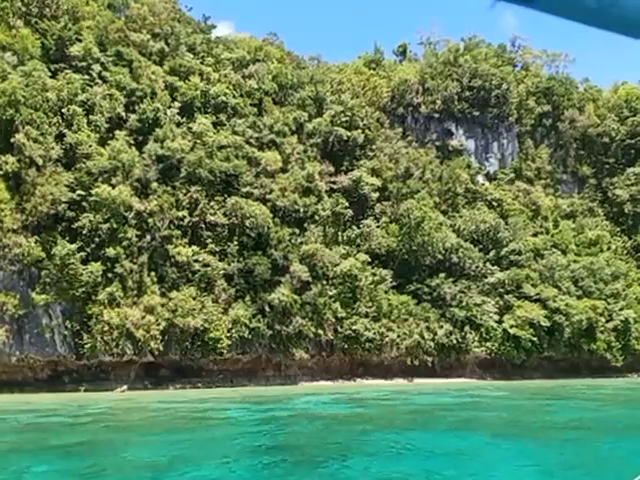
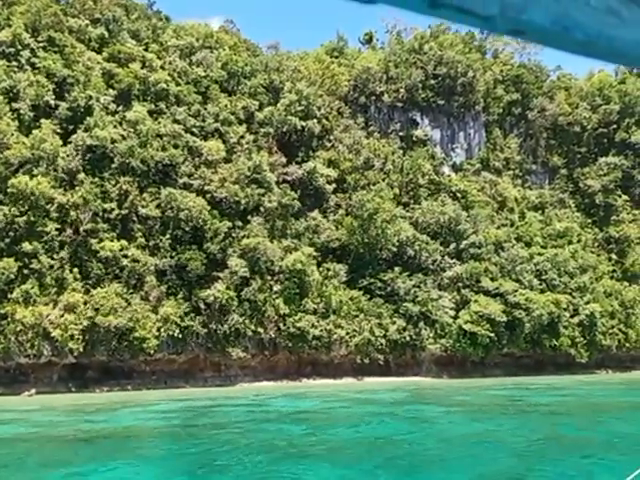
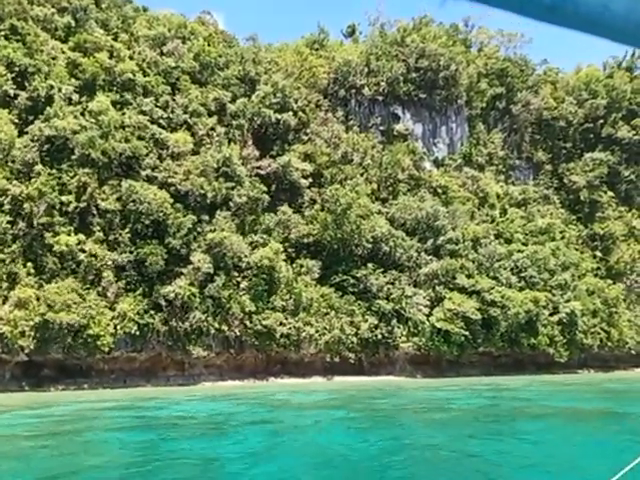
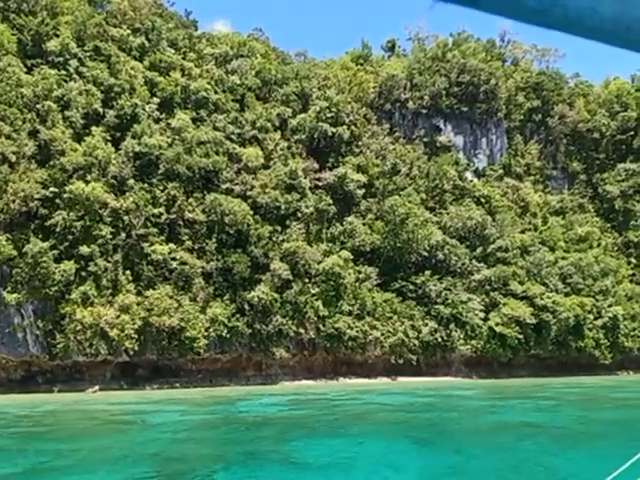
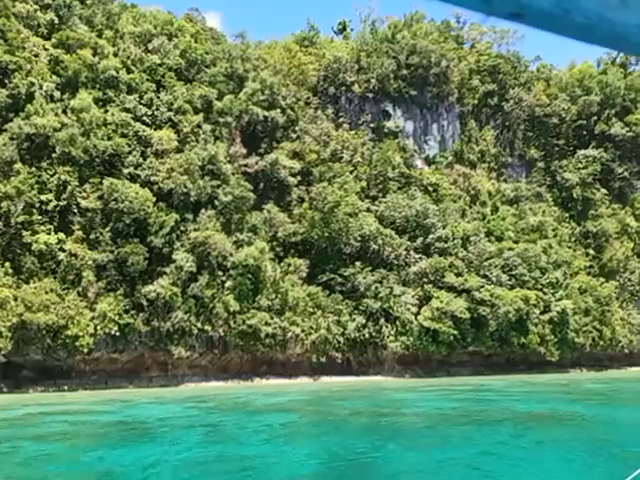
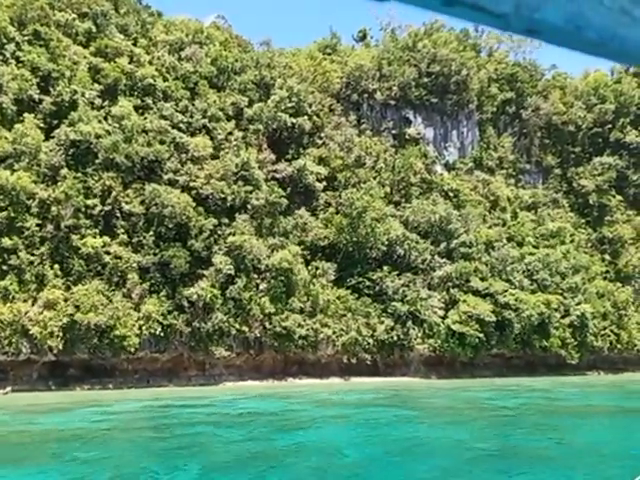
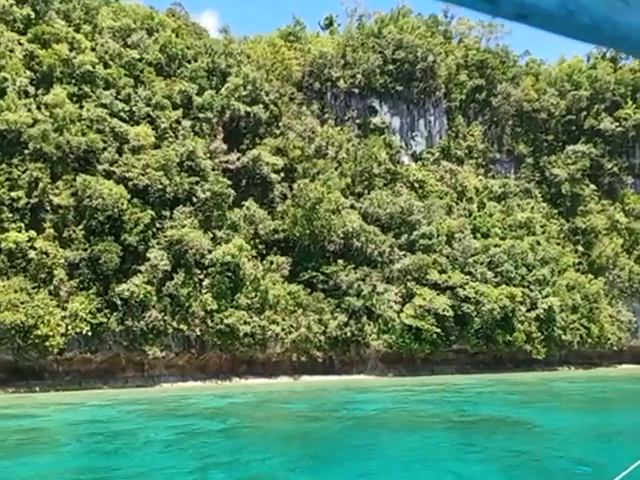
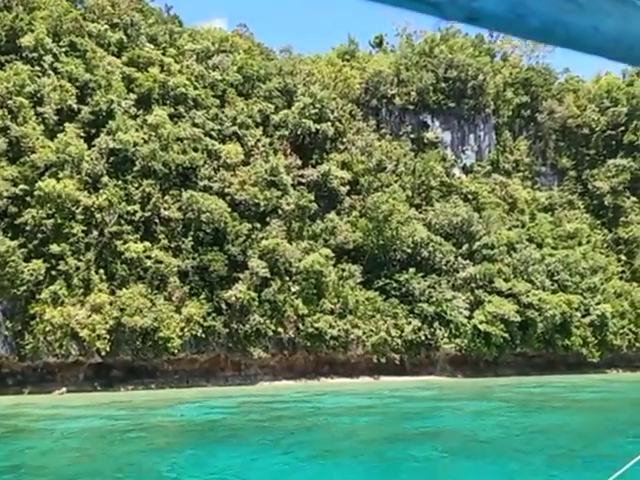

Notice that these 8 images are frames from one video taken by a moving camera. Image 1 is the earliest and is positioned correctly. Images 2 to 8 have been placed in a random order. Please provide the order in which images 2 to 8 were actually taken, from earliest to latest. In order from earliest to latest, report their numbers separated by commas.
4, 8, 2, 6, 3, 5, 7
